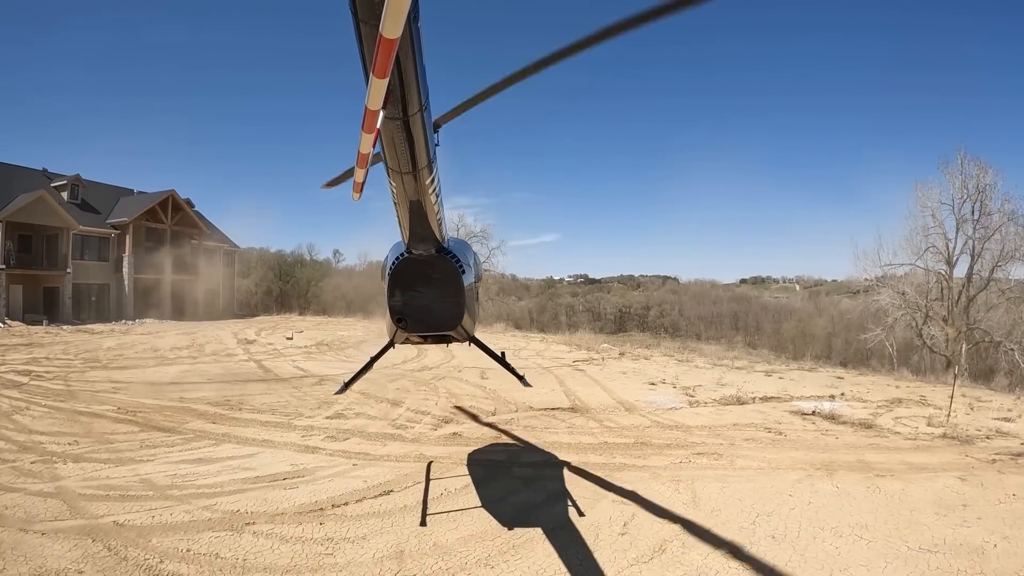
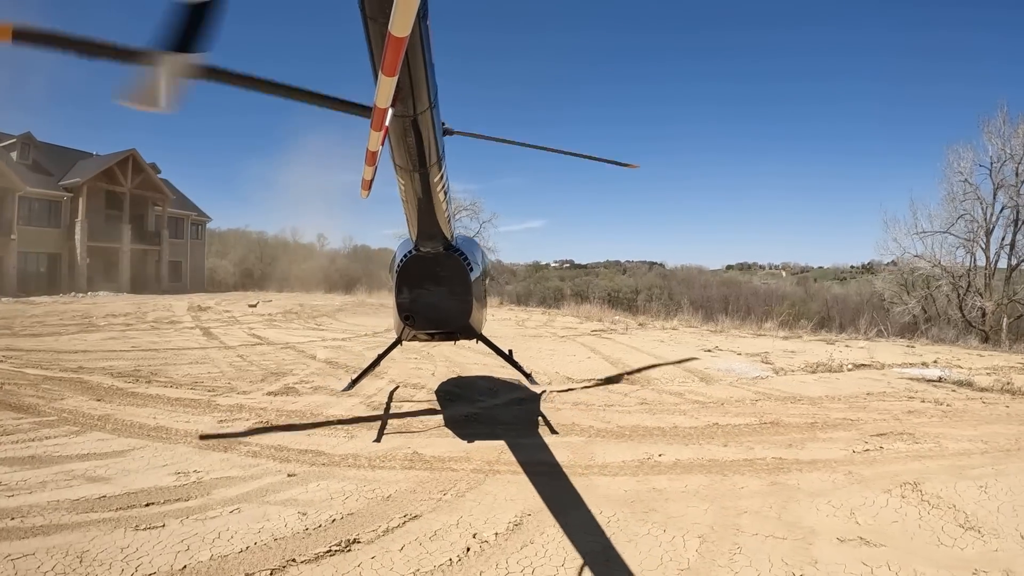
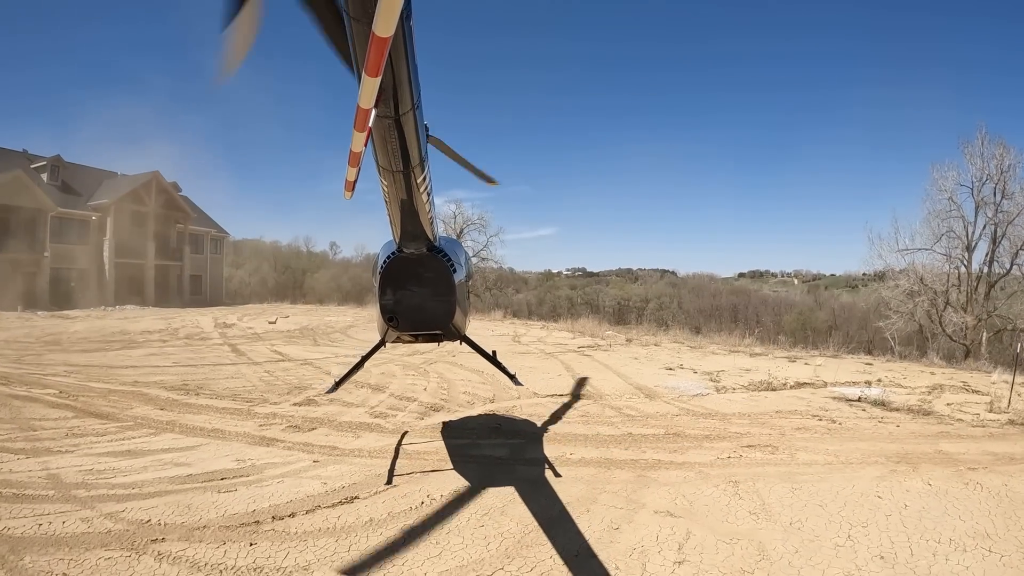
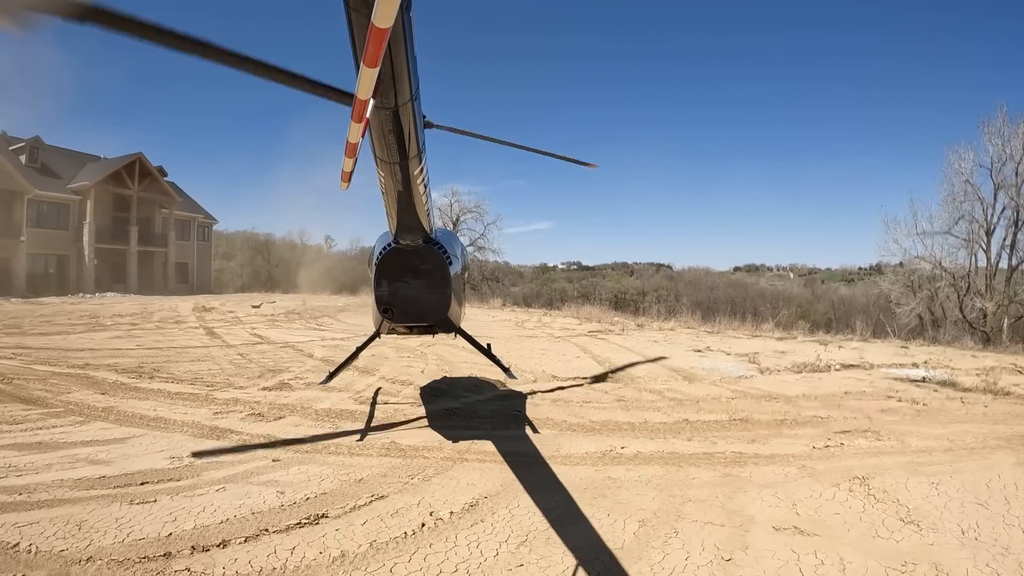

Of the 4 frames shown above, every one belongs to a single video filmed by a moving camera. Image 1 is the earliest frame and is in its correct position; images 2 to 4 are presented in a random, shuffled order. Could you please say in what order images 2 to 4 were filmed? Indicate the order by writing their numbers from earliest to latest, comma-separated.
3, 4, 2
